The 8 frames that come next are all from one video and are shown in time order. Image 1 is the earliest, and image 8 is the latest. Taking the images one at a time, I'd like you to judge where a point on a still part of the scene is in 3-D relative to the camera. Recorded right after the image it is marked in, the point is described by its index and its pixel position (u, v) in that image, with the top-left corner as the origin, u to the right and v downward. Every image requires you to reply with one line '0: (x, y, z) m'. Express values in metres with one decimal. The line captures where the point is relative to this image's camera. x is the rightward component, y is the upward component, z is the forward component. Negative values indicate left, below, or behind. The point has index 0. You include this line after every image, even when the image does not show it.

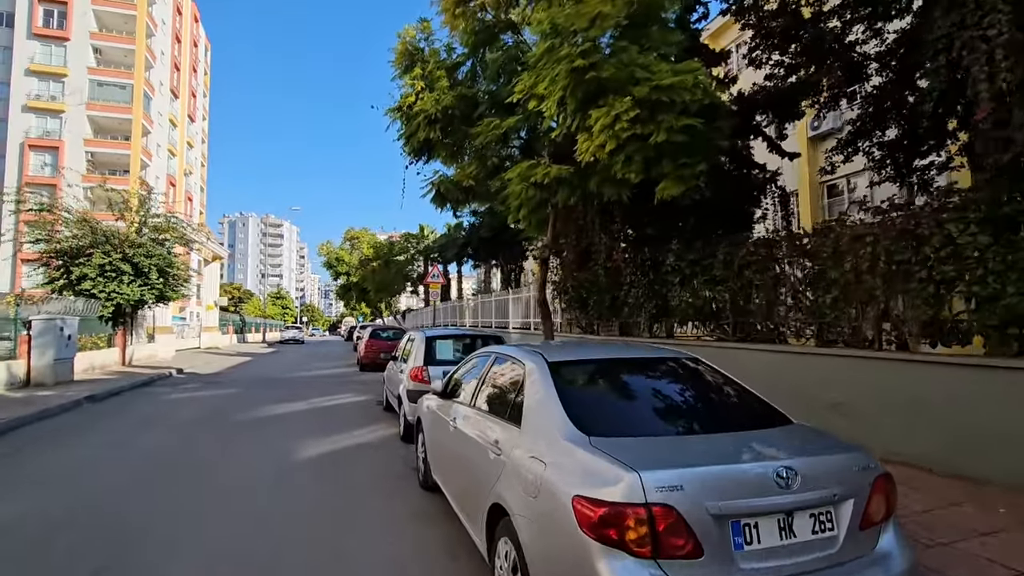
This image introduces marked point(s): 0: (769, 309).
0: (+3.8, -0.3, +7.7) m
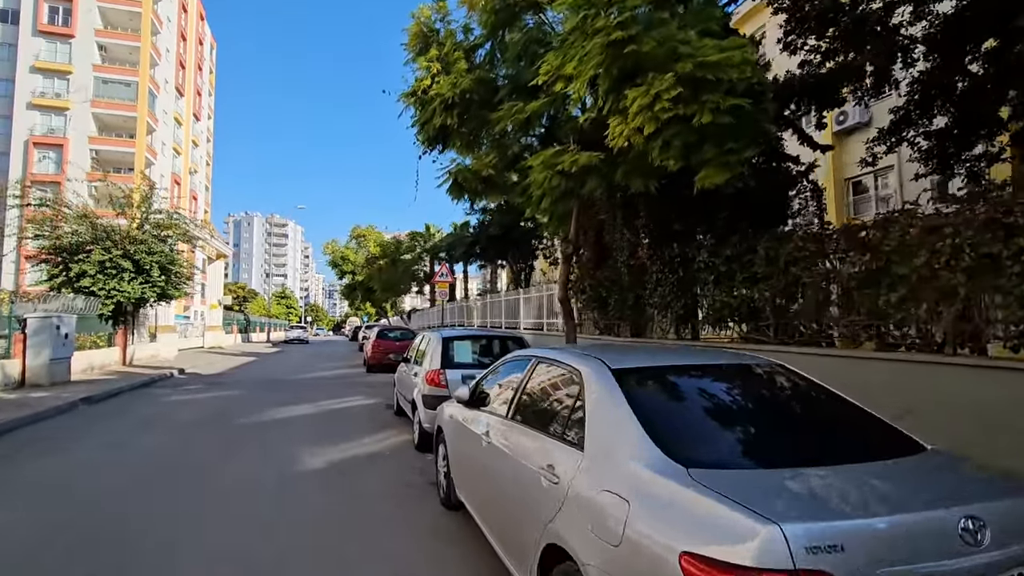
0: (+4.1, -0.3, +7.0) m
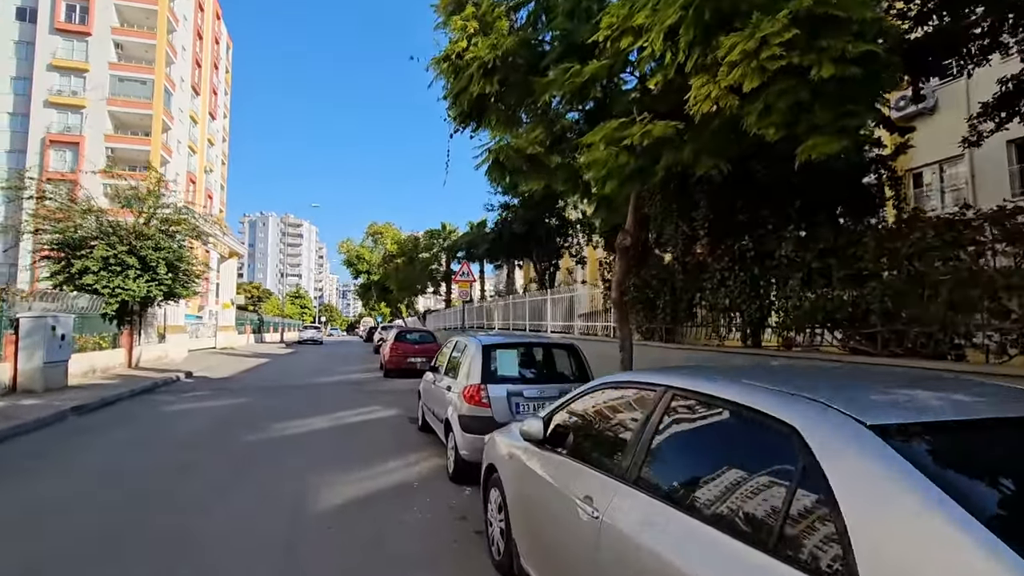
0: (+4.7, -0.3, +5.7) m
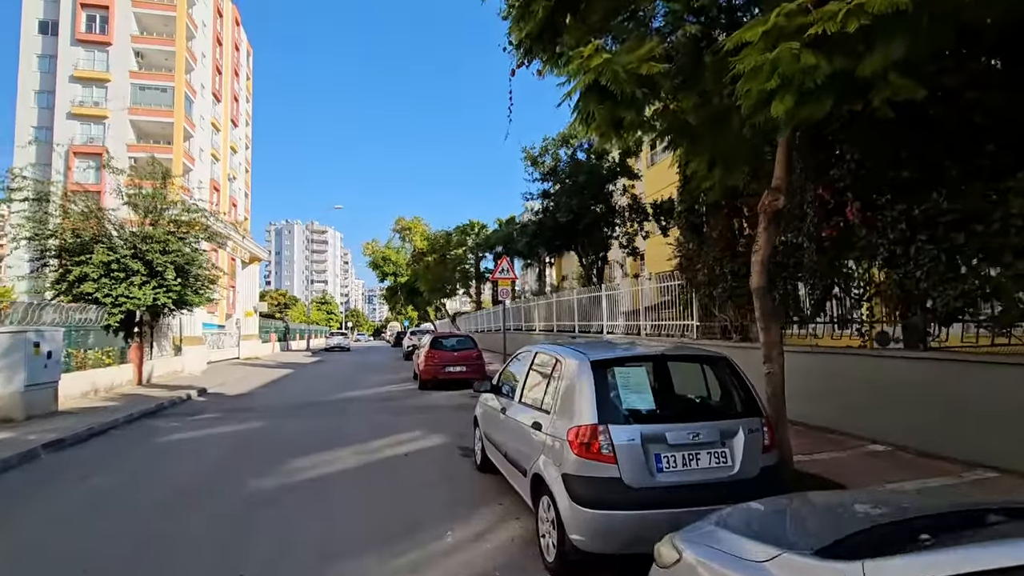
0: (+5.7, 0.0, +3.2) m
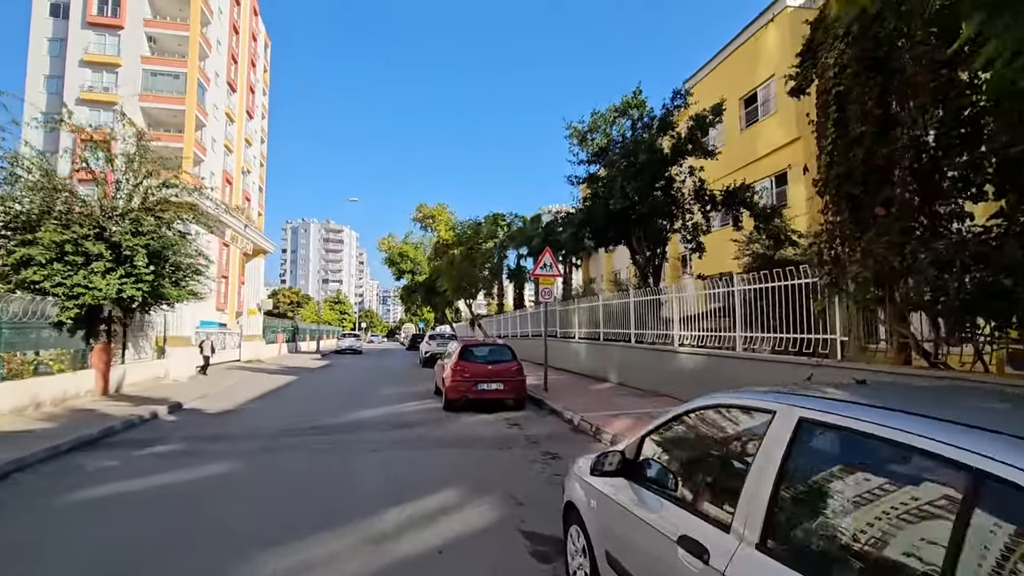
0: (+6.5, 0.0, -0.1) m
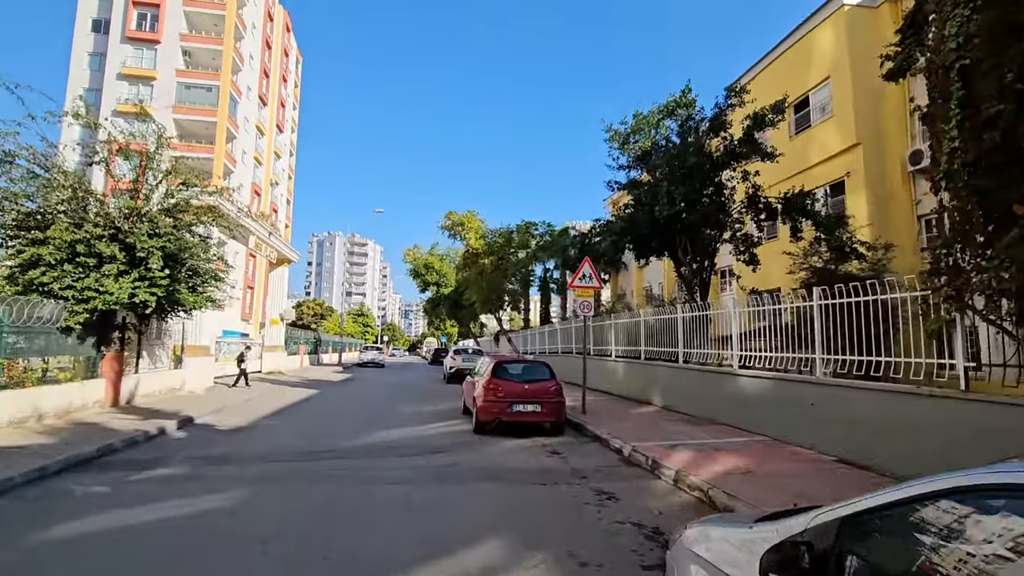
0: (+6.9, +0.1, -1.5) m
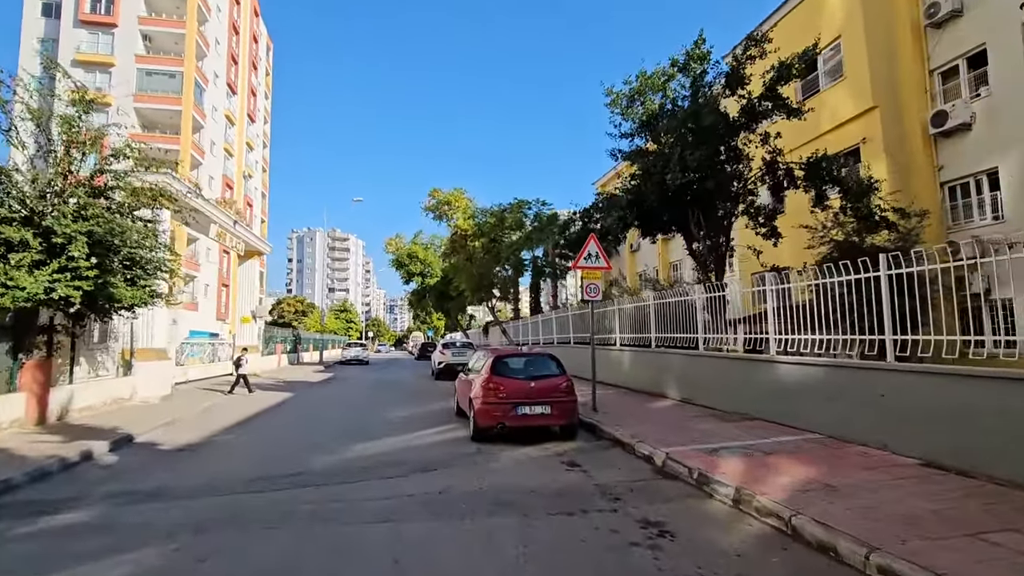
0: (+7.2, +0.4, -3.0) m
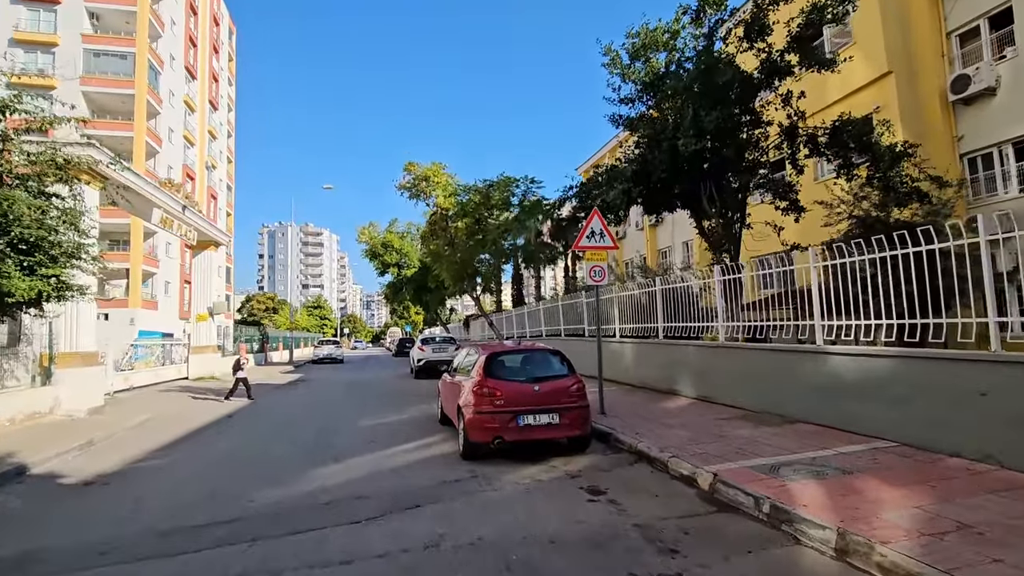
0: (+7.7, +0.7, -4.5) m
